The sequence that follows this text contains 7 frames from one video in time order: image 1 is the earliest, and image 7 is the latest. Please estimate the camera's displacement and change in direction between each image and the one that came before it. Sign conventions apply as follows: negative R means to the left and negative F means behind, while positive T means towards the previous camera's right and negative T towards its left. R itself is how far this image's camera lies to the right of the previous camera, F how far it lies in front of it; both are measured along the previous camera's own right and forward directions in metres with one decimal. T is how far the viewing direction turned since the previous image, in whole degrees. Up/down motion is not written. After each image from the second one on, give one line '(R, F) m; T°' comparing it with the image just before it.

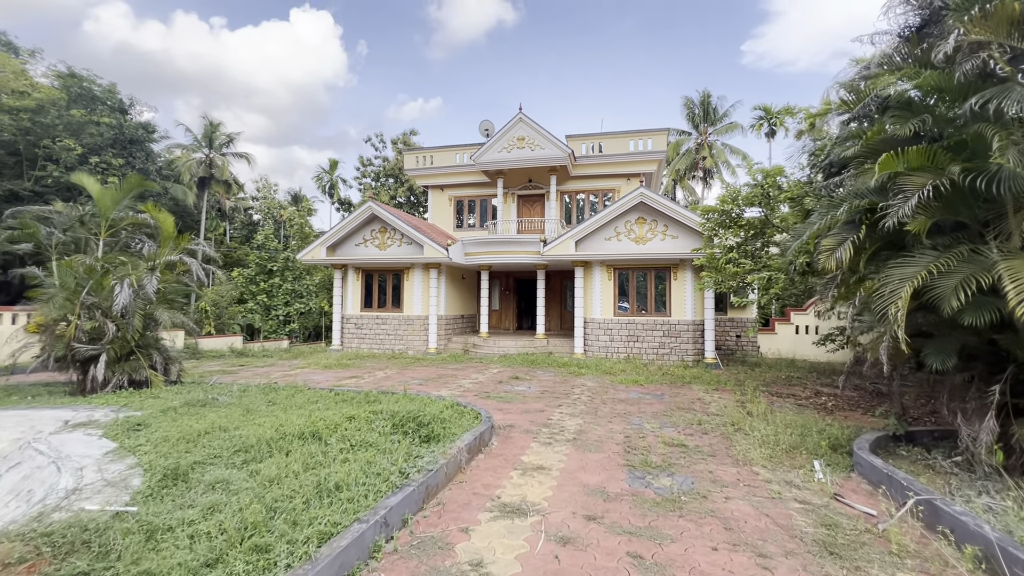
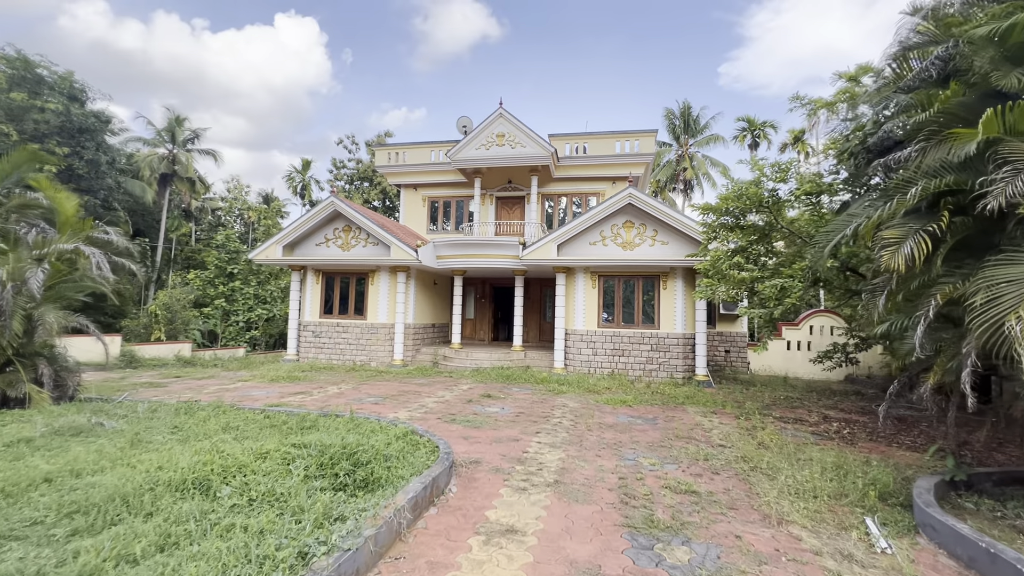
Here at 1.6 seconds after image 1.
(+0.1, +1.3) m; +2°
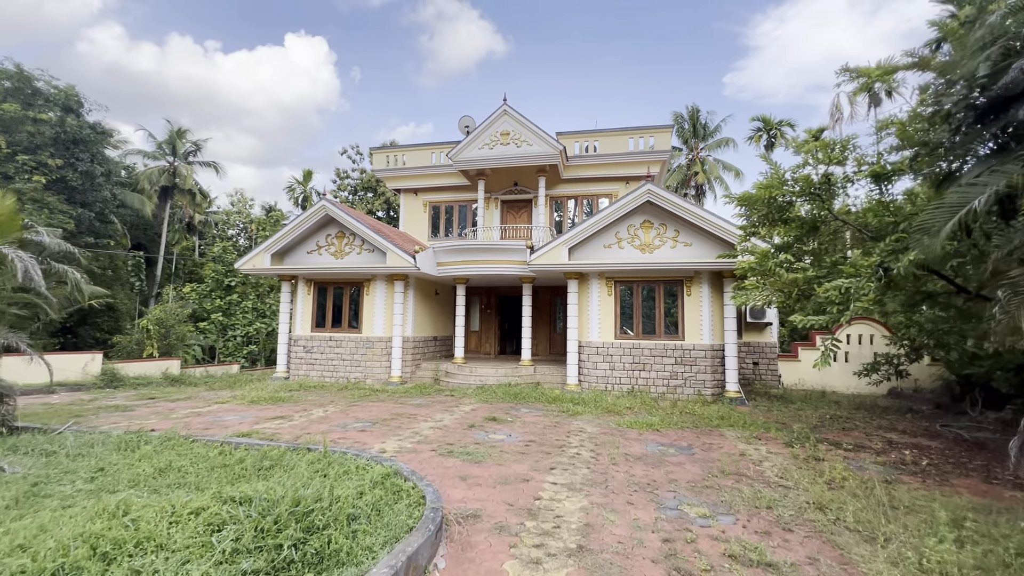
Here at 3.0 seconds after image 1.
(0.0, +1.2) m; -1°
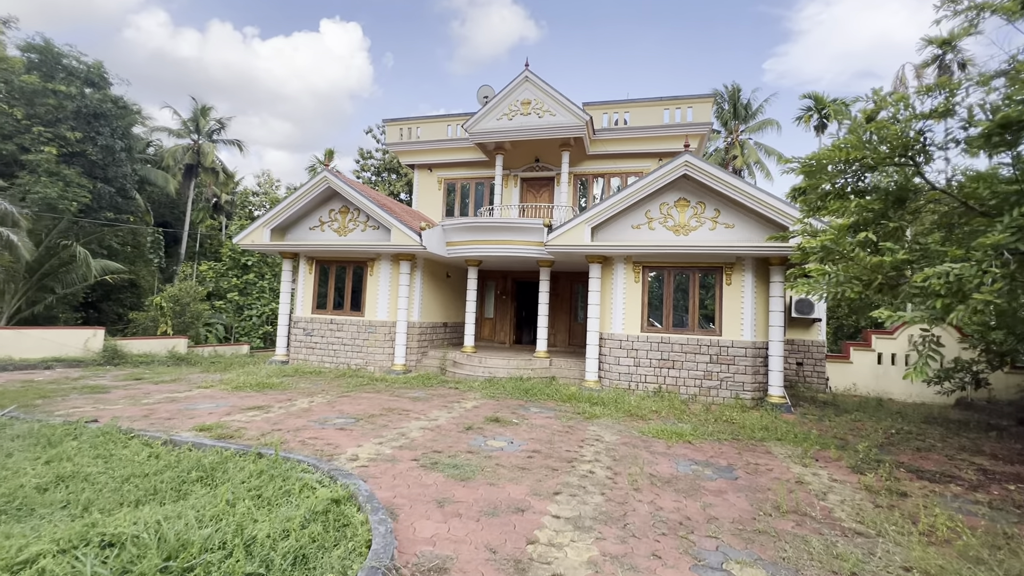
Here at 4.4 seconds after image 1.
(+0.2, +1.2) m; -3°
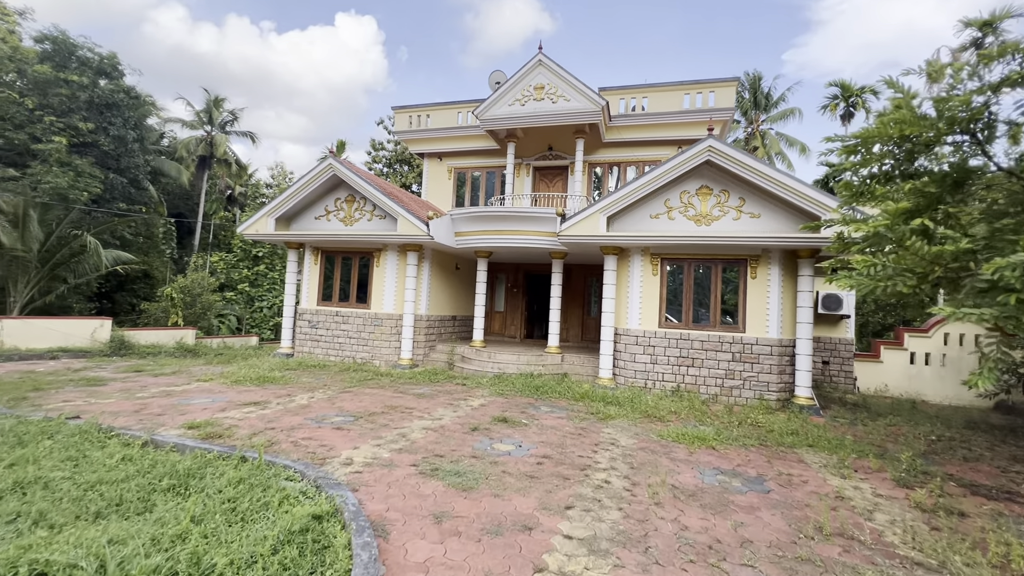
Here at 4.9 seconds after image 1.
(0.0, +0.5) m; -1°
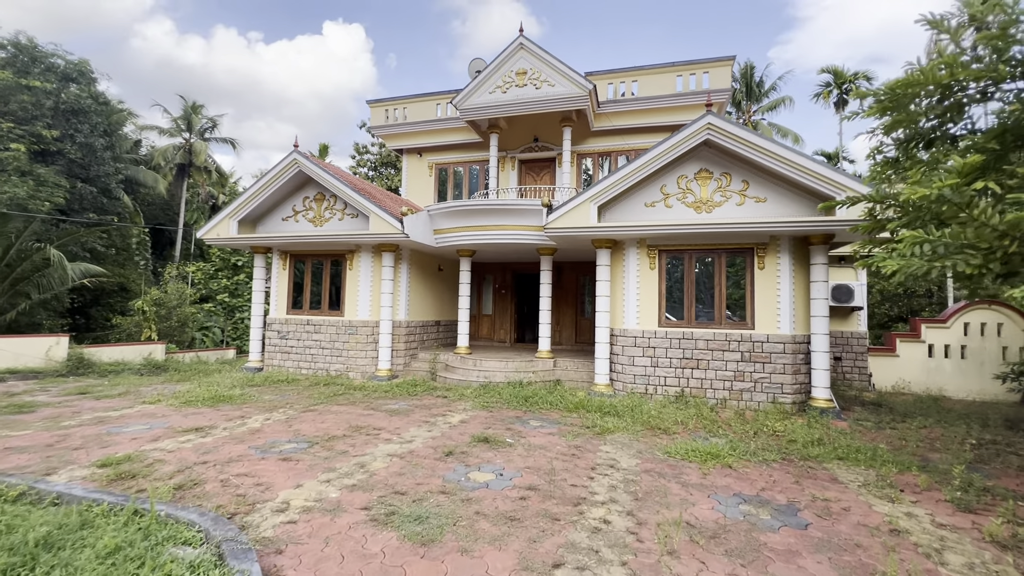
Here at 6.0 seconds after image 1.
(+0.2, +0.9) m; +1°
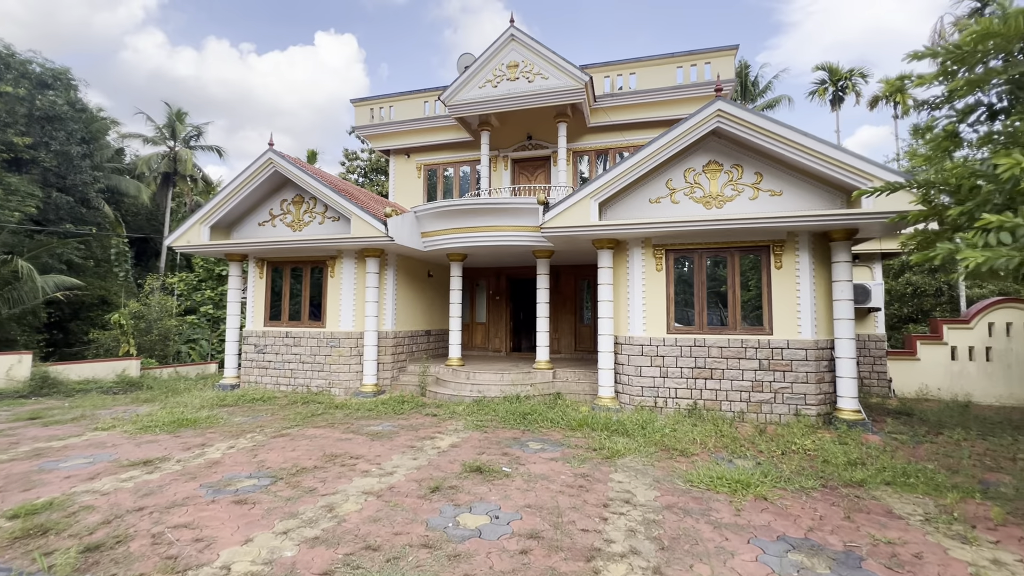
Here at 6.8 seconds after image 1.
(0.0, +0.7) m; +1°
